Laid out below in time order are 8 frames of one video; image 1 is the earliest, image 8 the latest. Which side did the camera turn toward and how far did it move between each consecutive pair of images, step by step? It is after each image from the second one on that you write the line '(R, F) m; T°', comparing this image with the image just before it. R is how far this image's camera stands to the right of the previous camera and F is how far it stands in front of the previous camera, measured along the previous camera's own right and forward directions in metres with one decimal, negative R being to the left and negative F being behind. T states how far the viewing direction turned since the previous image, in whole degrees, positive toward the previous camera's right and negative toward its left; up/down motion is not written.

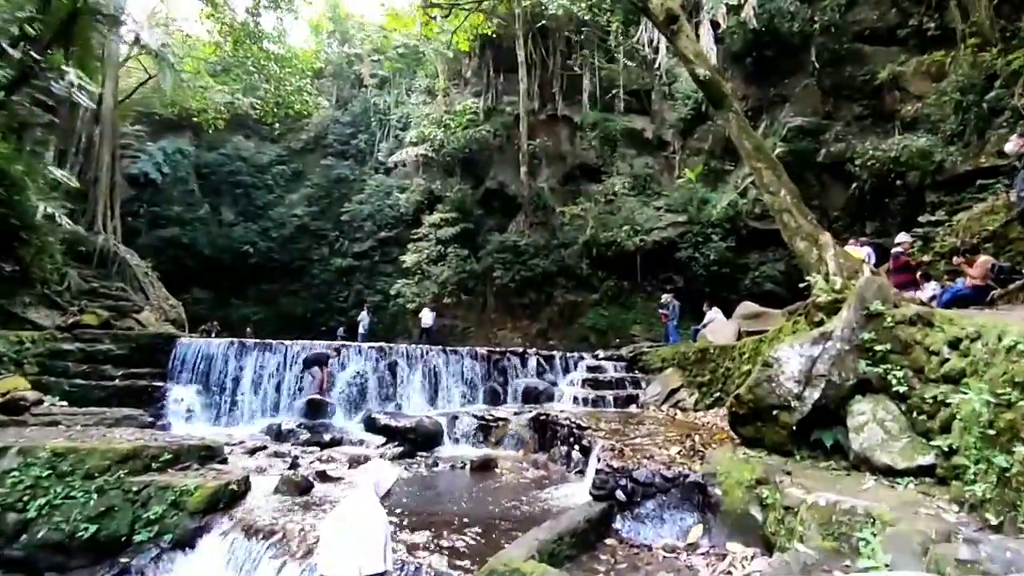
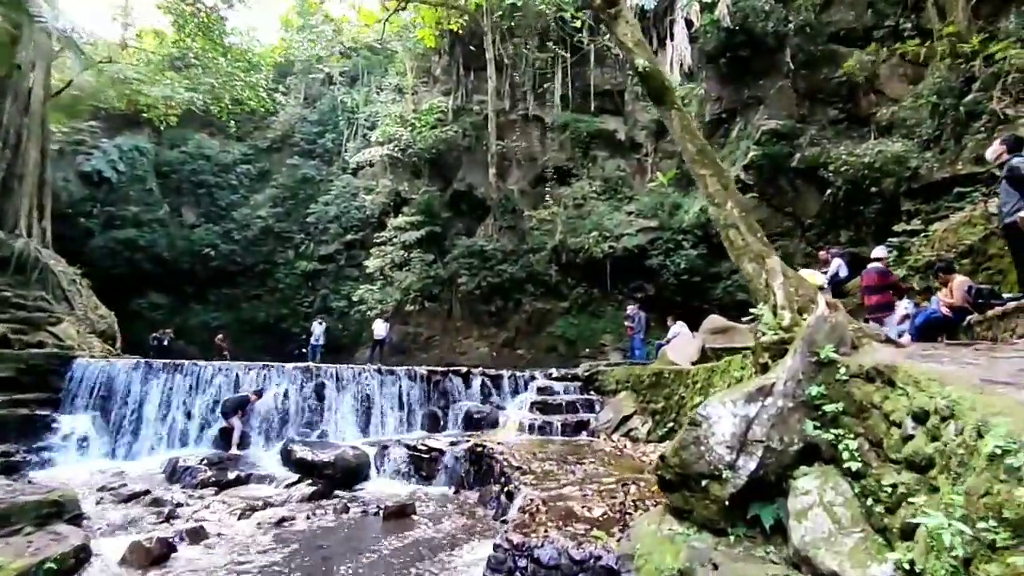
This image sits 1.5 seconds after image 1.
(+0.8, +0.9) m; +1°
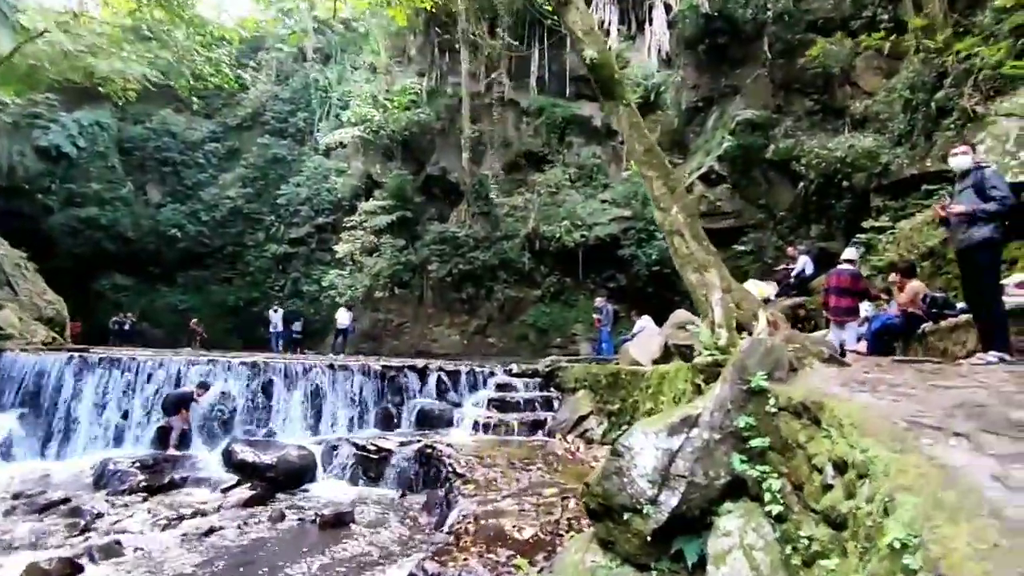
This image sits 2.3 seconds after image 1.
(+0.4, +0.3) m; +2°
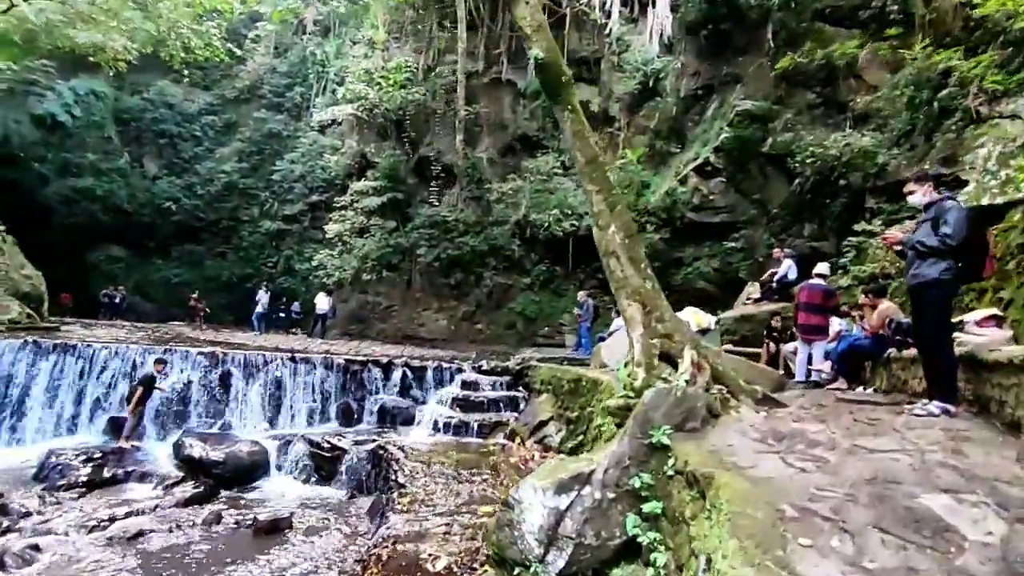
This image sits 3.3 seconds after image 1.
(+0.7, +0.3) m; -1°
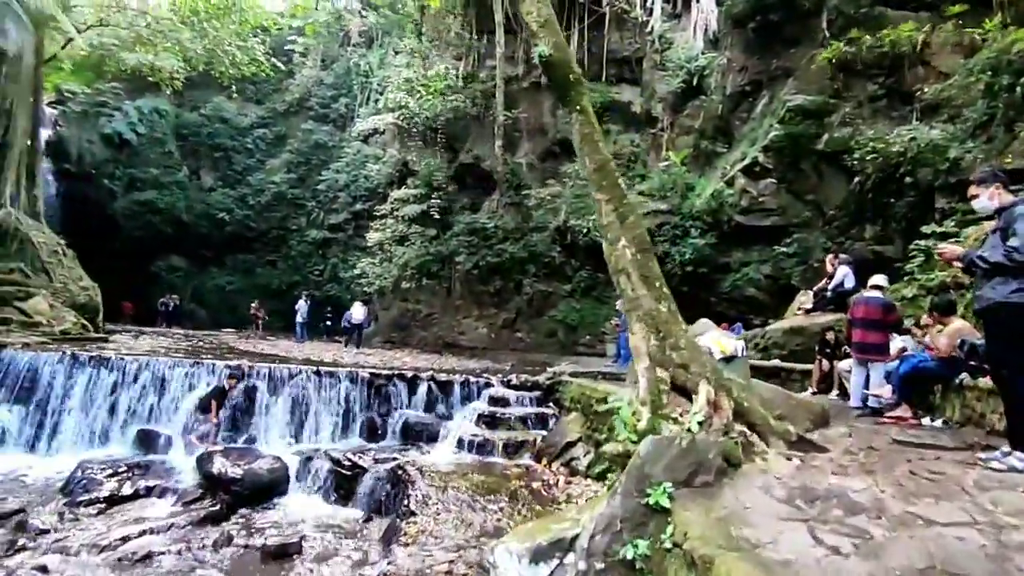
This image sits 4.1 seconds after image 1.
(+0.4, +0.4) m; -5°
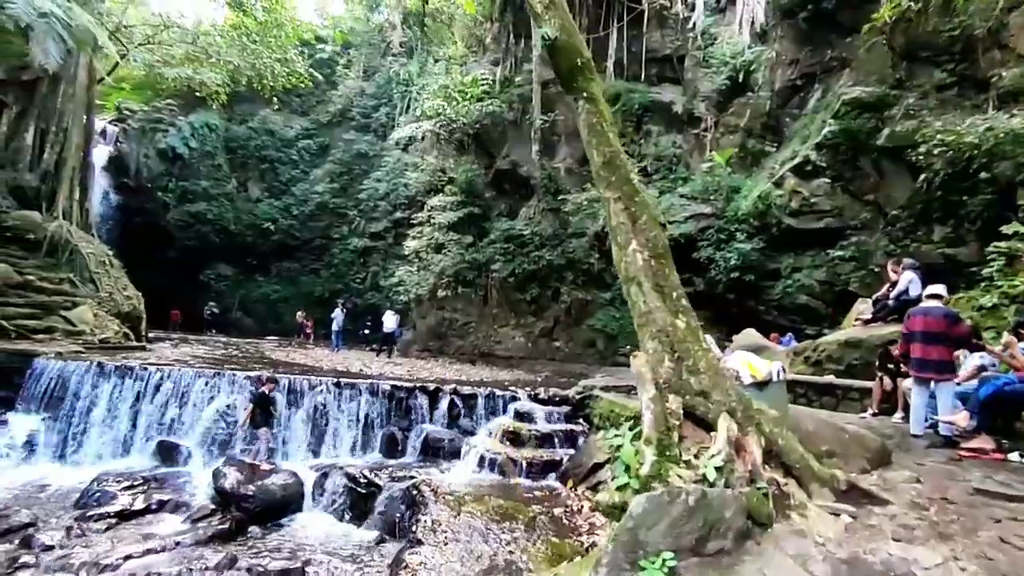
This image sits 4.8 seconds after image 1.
(+0.3, +0.5) m; -5°
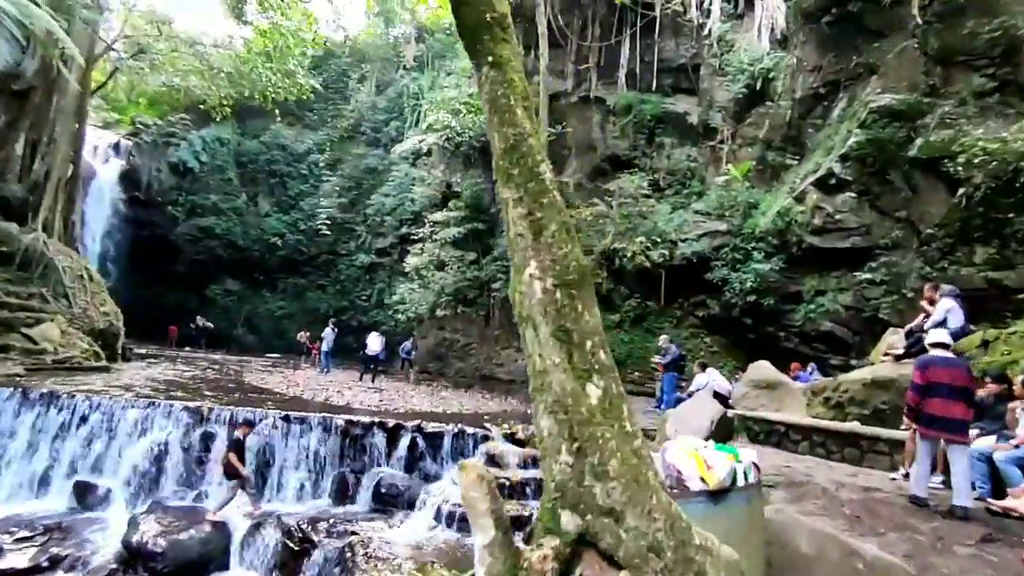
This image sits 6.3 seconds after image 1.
(+0.8, +1.1) m; -3°
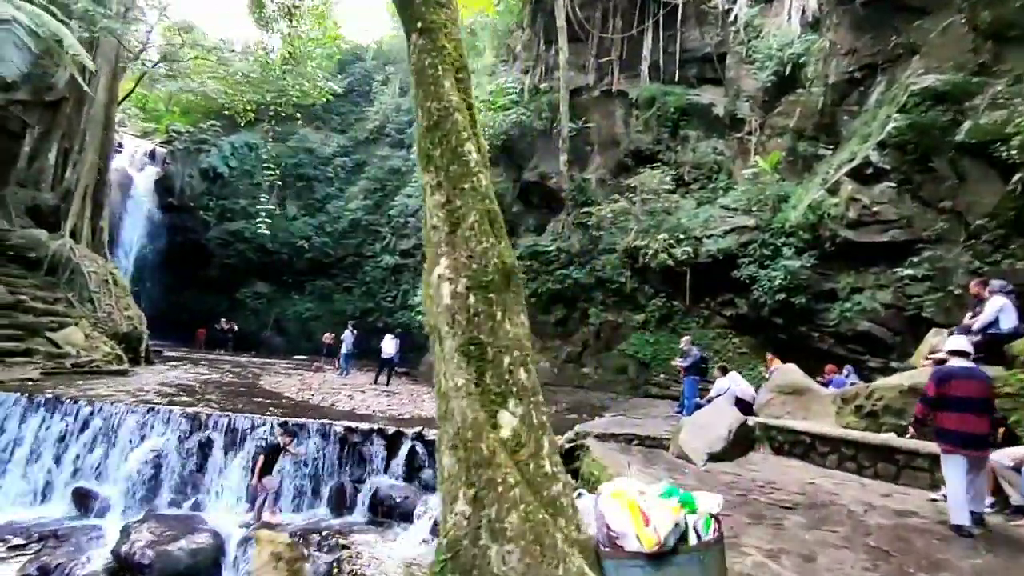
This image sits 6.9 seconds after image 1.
(+0.4, +0.4) m; -3°
